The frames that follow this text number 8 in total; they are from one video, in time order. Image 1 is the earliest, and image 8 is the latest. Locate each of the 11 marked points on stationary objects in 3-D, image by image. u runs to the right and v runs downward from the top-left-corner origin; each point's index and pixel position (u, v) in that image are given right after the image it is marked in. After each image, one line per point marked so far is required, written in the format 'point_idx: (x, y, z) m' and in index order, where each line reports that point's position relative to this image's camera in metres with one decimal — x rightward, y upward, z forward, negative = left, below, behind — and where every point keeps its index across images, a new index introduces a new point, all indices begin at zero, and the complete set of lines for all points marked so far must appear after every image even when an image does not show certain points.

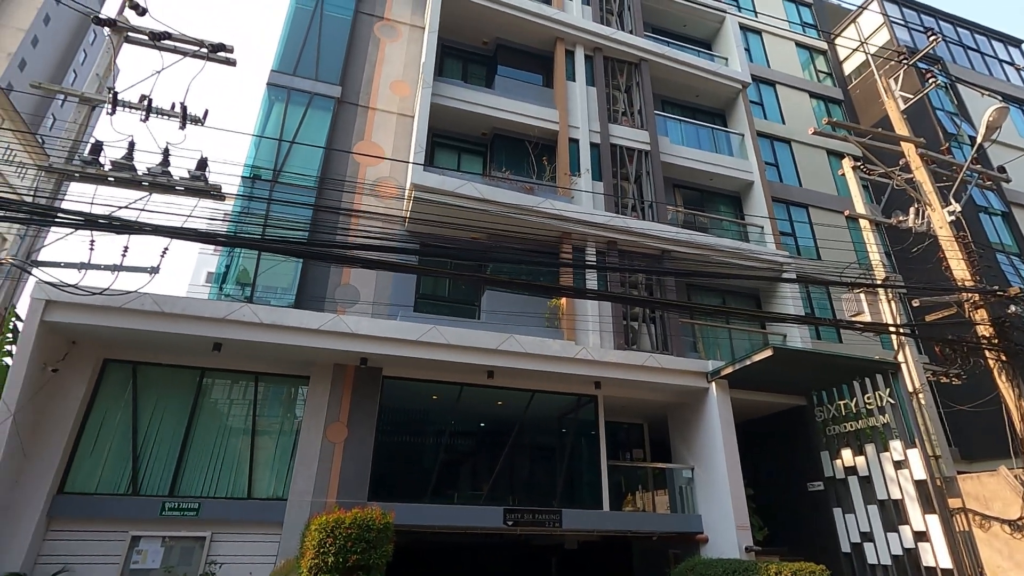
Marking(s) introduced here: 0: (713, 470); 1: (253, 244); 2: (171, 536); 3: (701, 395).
0: (+4.9, -4.4, +13.1) m
1: (-3.8, +0.6, +7.9) m
2: (-6.6, -4.8, +10.4) m
3: (+4.9, -2.8, +14.0) m
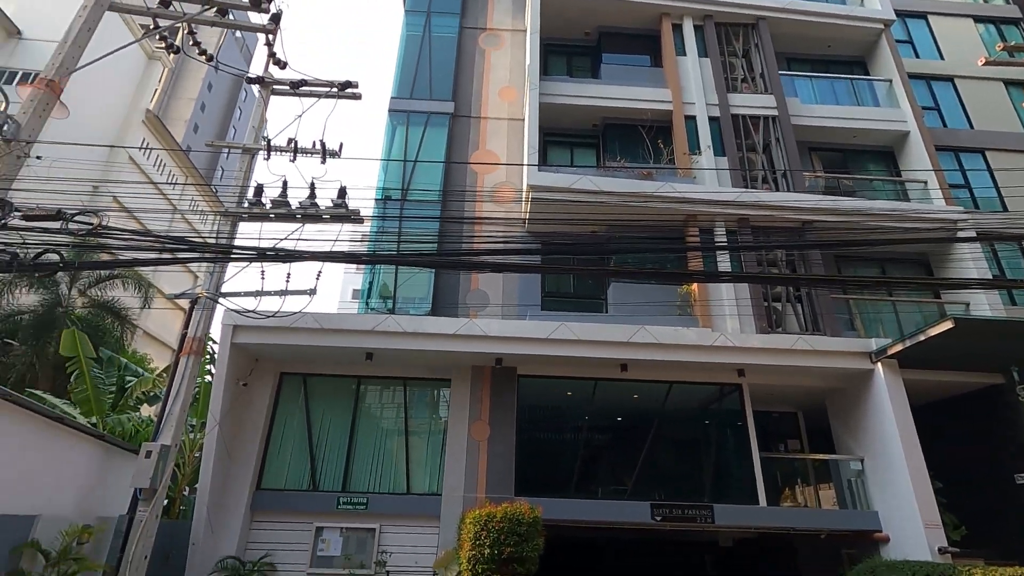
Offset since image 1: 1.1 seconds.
0: (+8.2, -3.7, +11.7) m
1: (-1.9, +0.5, +8.5) m
2: (-3.5, -5.2, +11.6) m
3: (+8.2, -2.1, +12.5) m
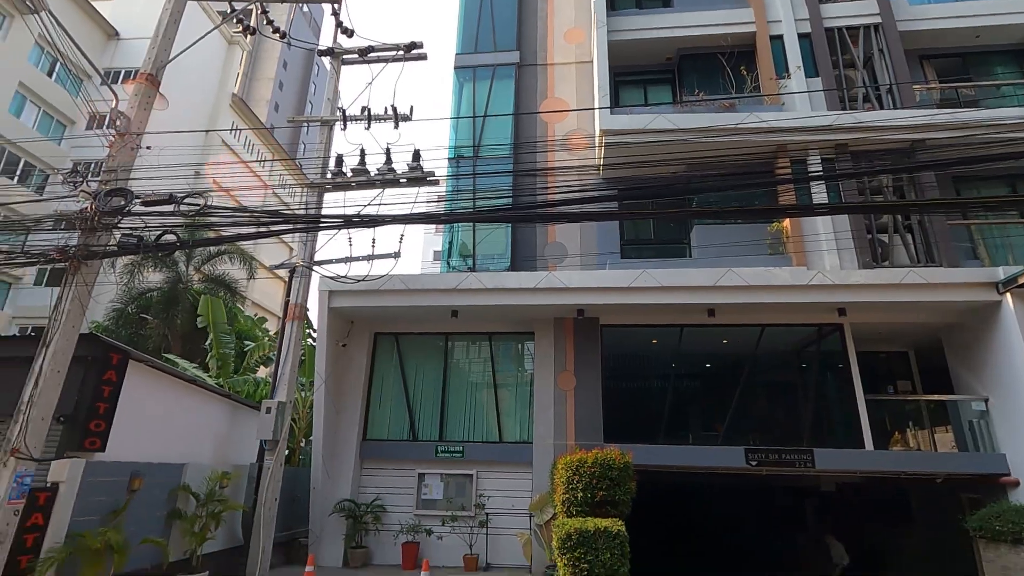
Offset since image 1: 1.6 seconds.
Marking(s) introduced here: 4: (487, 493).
0: (+10.0, -2.2, +10.6) m
1: (-0.7, +1.1, +8.7) m
2: (-1.5, -4.3, +12.4) m
3: (+10.1, -0.5, +11.3) m
4: (-0.6, -4.6, +12.1) m
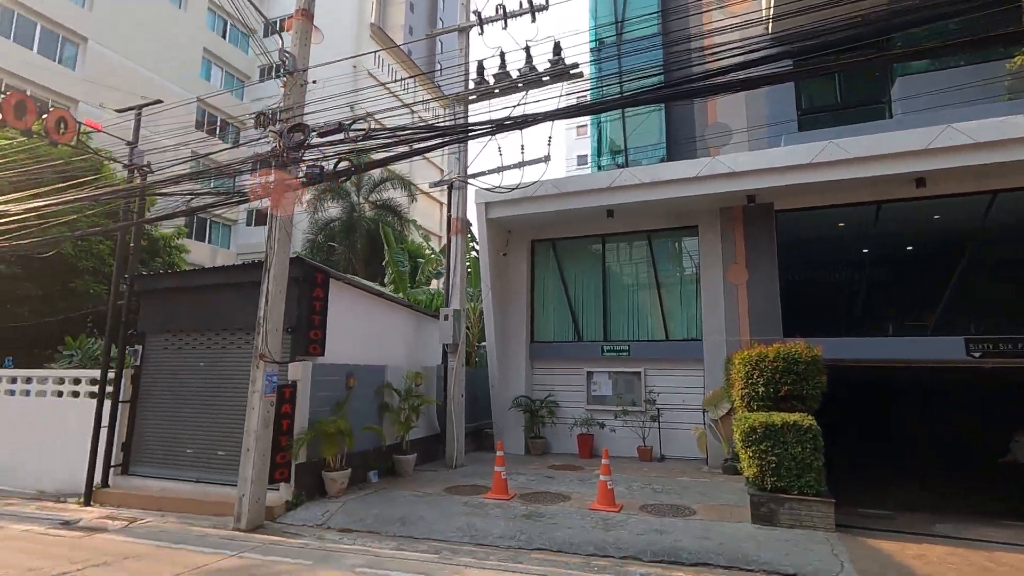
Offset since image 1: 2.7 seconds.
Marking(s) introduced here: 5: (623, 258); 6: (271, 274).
0: (+12.8, +0.4, +7.4) m
1: (+1.6, +2.7, +8.0) m
2: (+2.4, -2.0, +12.6) m
3: (+12.8, +2.3, +7.8) m
4: (+3.3, -2.3, +12.2) m
5: (+2.7, +0.7, +13.0) m
6: (-3.5, +0.2, +7.9) m
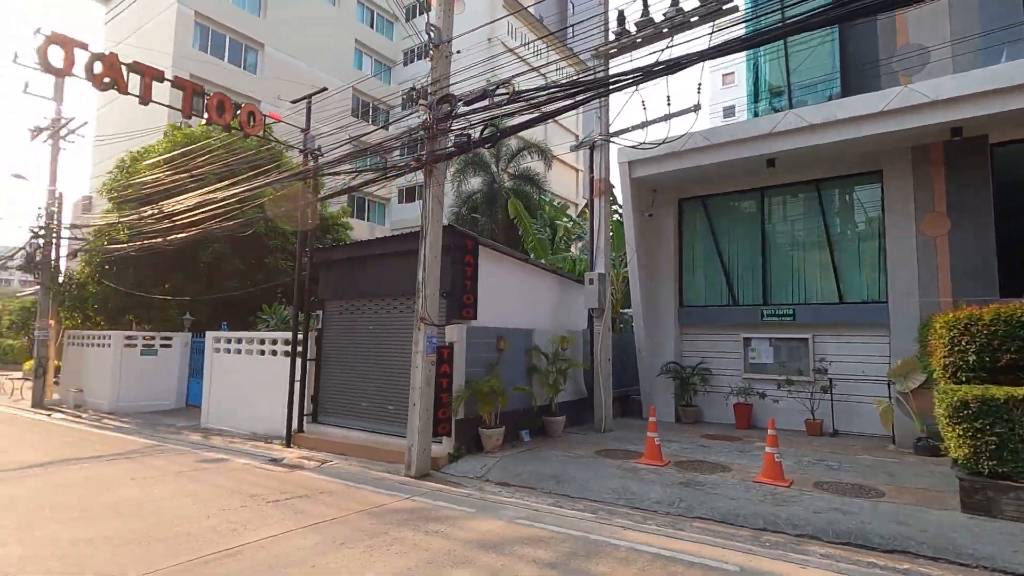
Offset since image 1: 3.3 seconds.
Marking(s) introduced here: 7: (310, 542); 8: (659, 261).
0: (+14.3, +1.2, +3.8) m
1: (+3.6, +3.3, +7.0) m
2: (+5.7, -1.1, +11.5) m
3: (+14.4, +3.0, +4.1) m
4: (+6.4, -1.4, +10.9) m
5: (+5.9, +1.7, +11.6) m
6: (-1.3, +0.7, +8.3) m
7: (-1.9, -2.4, +5.1) m
8: (+3.5, +0.7, +12.9) m
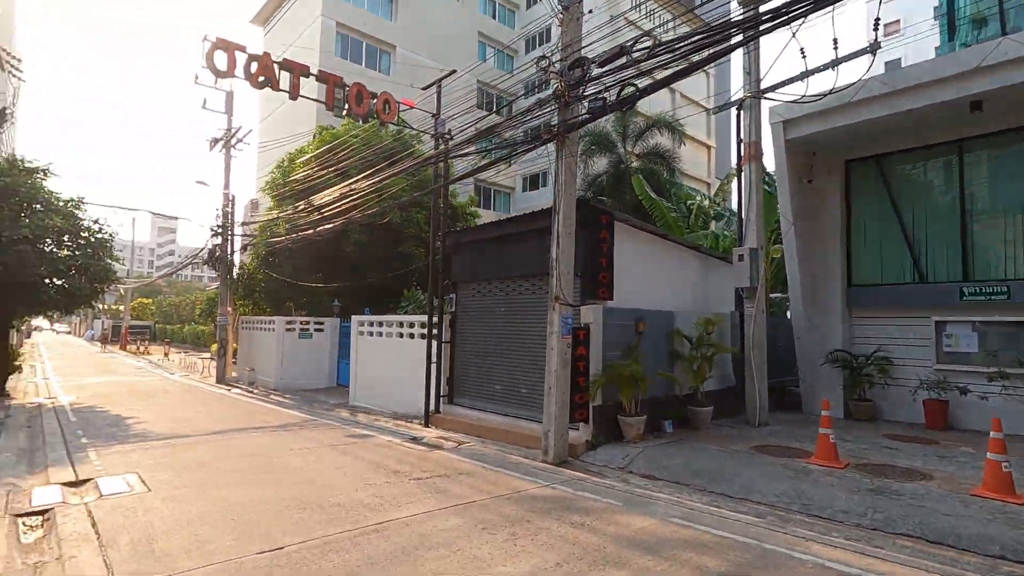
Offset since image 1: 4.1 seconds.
0: (+14.9, +1.6, -0.1) m
1: (+5.2, +3.7, +5.5) m
2: (+8.3, -0.6, +9.4) m
3: (+15.1, +3.5, +0.1) m
4: (+8.9, -0.9, +8.7) m
5: (+8.5, +2.2, +9.4) m
6: (+0.7, +1.0, +7.9) m
7: (-0.6, -2.2, +5.0) m
8: (+6.5, +1.1, +11.2) m
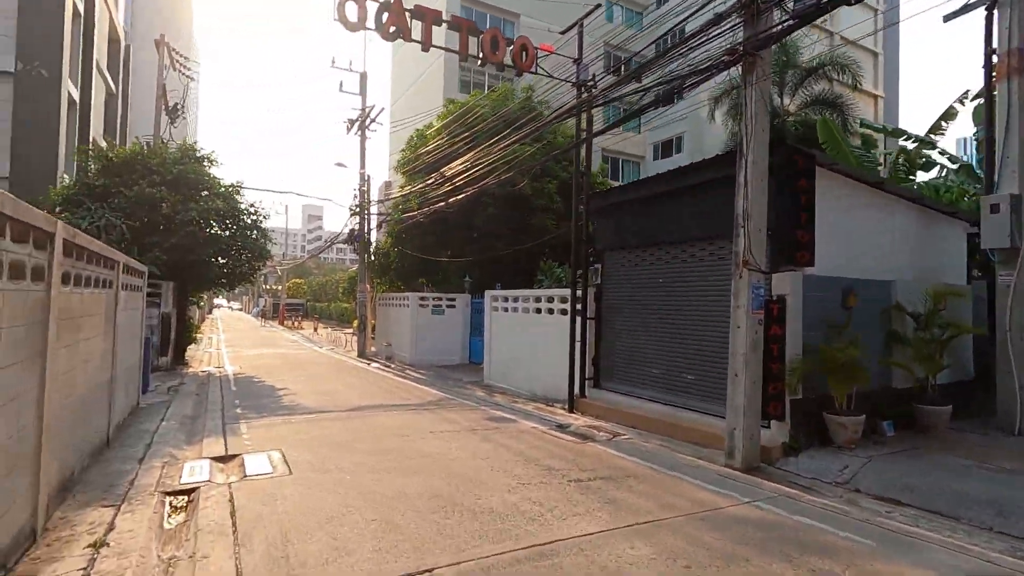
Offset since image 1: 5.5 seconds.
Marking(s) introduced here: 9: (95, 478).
0: (+14.8, +1.8, -4.7) m
1: (+6.6, +4.1, +2.7) m
2: (+10.5, 0.0, +6.1) m
3: (+15.0, +3.7, -4.6) m
4: (+10.9, -0.4, +5.2) m
5: (+10.7, +2.7, +5.9) m
6: (+2.7, +1.5, +6.2) m
7: (+0.9, -1.9, +3.7) m
8: (+9.1, +1.7, +8.1) m
9: (-4.3, -2.0, +5.5) m
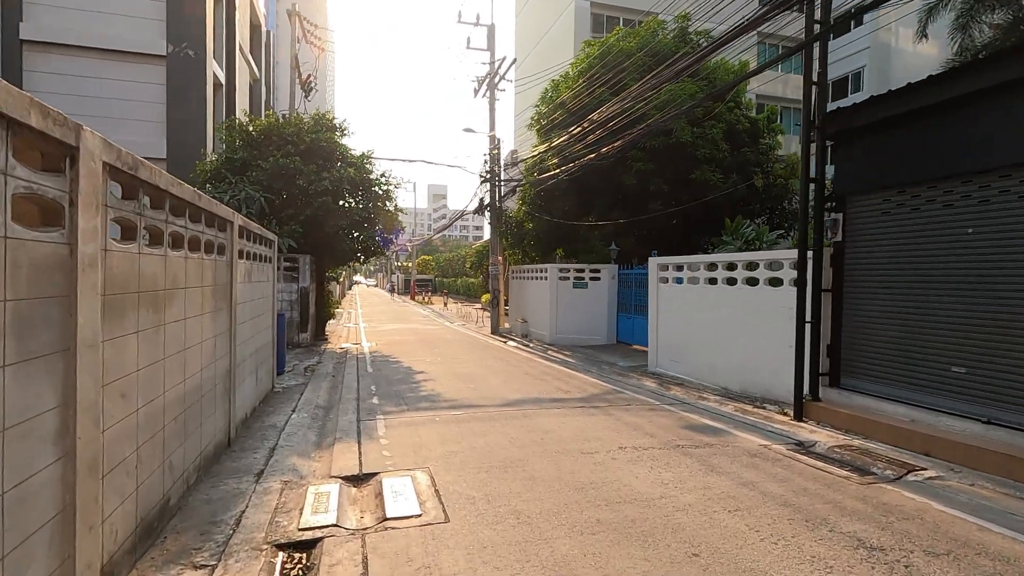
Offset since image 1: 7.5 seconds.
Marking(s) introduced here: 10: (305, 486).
0: (+14.0, +1.7, -10.2) m
1: (+7.5, +4.3, -1.3) m
2: (+12.1, +0.4, +1.4) m
3: (+14.1, +3.6, -10.3) m
4: (+12.3, -0.1, +0.4) m
5: (+12.2, +3.1, +1.0) m
6: (+4.5, +1.8, +3.1) m
7: (+2.3, -1.6, +1.2) m
8: (+11.1, +2.2, +3.6) m
9: (-2.4, -1.7, +4.1) m
10: (-1.8, -1.7, +4.6) m
